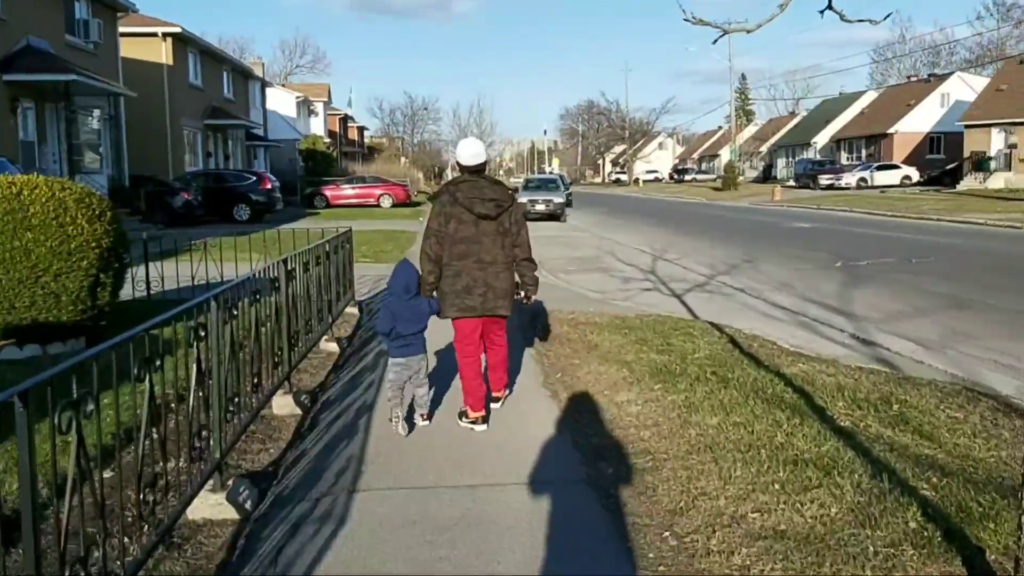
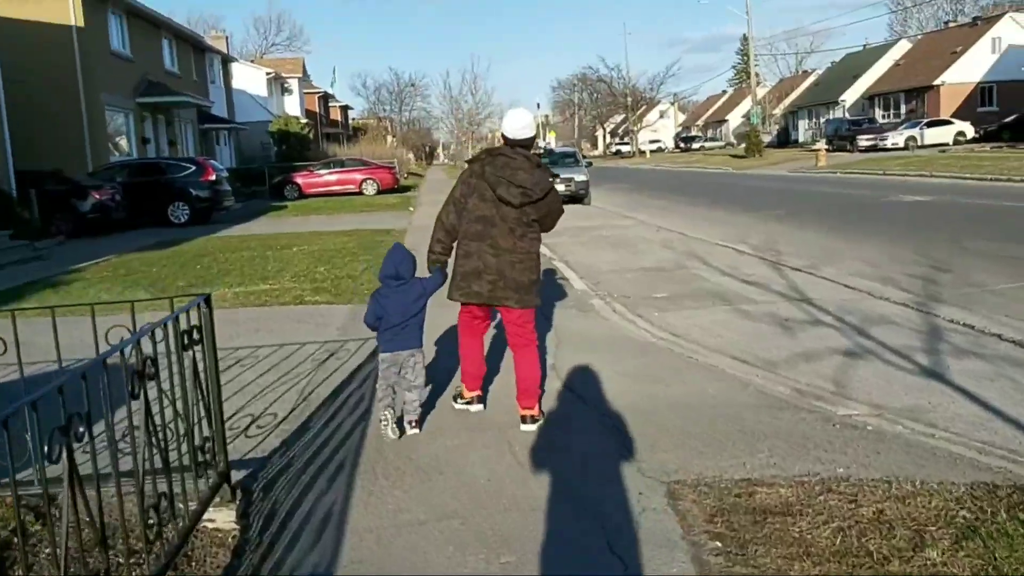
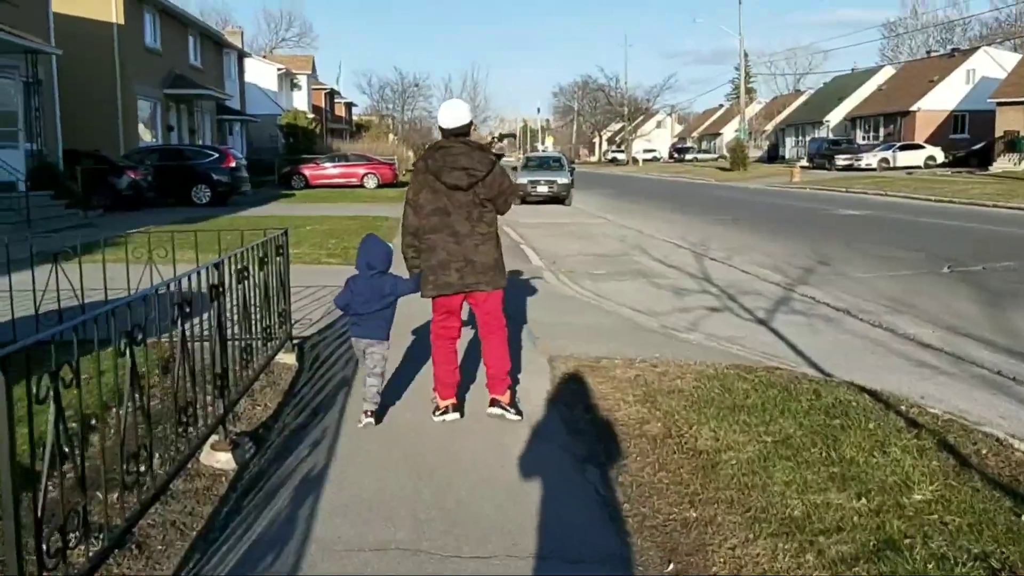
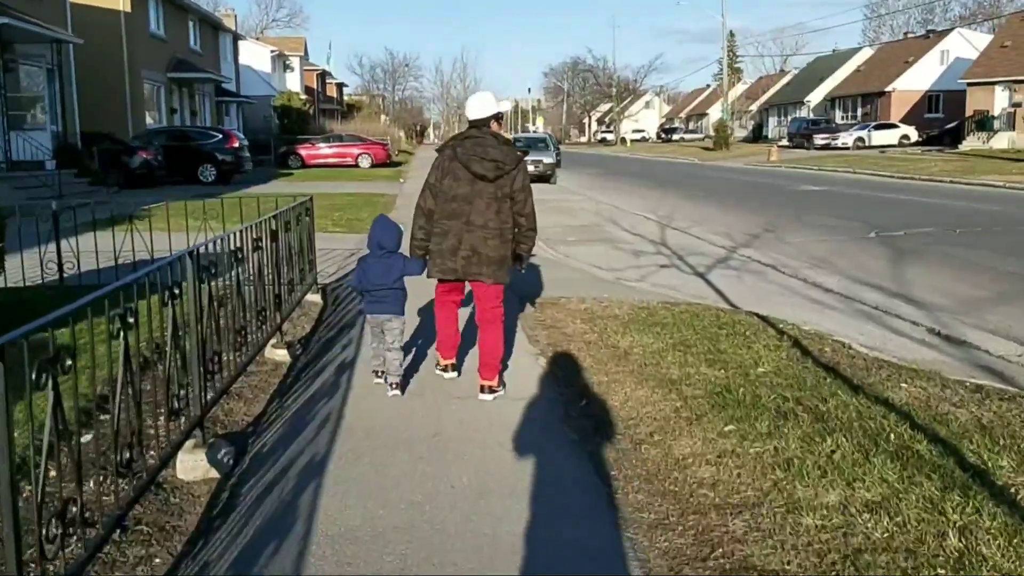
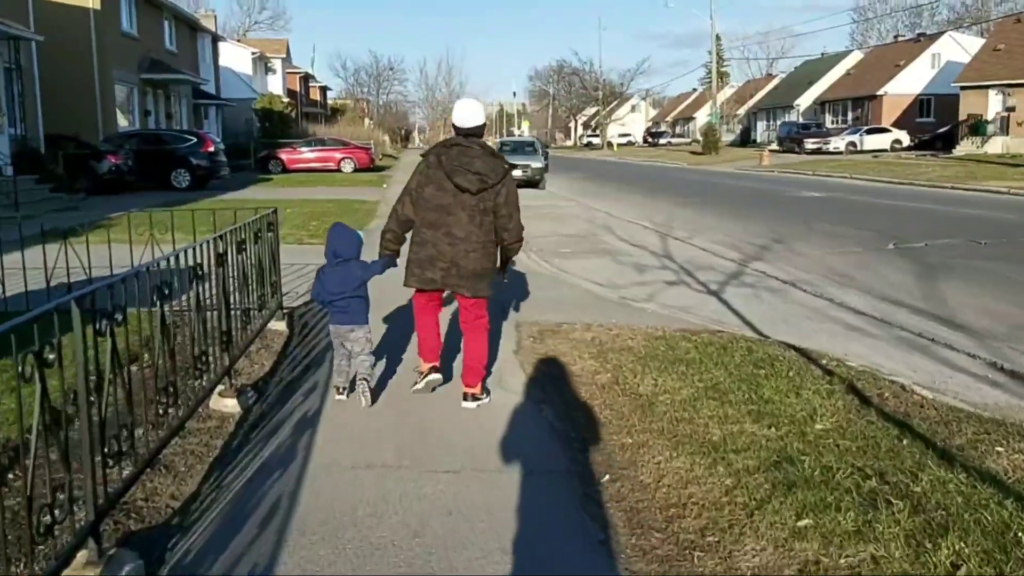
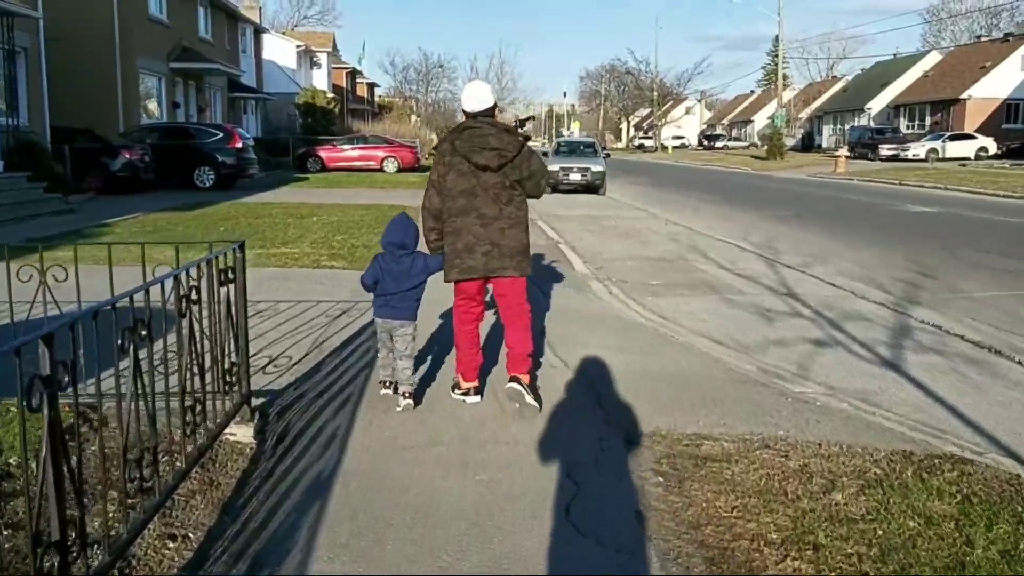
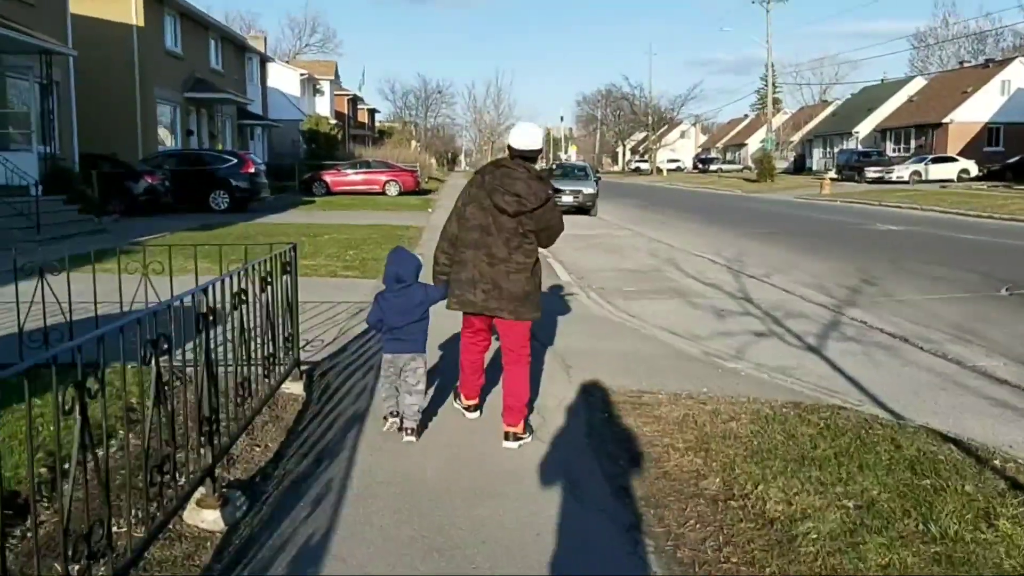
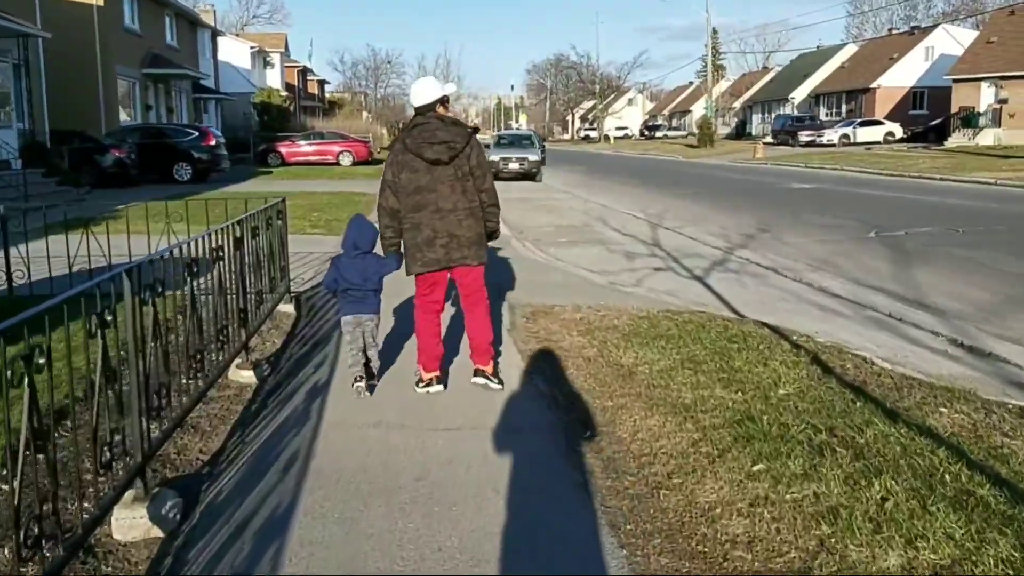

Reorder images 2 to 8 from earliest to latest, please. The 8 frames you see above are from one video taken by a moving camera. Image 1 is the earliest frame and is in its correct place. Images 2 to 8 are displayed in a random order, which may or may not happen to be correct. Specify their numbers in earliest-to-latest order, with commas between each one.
4, 8, 5, 3, 7, 6, 2
